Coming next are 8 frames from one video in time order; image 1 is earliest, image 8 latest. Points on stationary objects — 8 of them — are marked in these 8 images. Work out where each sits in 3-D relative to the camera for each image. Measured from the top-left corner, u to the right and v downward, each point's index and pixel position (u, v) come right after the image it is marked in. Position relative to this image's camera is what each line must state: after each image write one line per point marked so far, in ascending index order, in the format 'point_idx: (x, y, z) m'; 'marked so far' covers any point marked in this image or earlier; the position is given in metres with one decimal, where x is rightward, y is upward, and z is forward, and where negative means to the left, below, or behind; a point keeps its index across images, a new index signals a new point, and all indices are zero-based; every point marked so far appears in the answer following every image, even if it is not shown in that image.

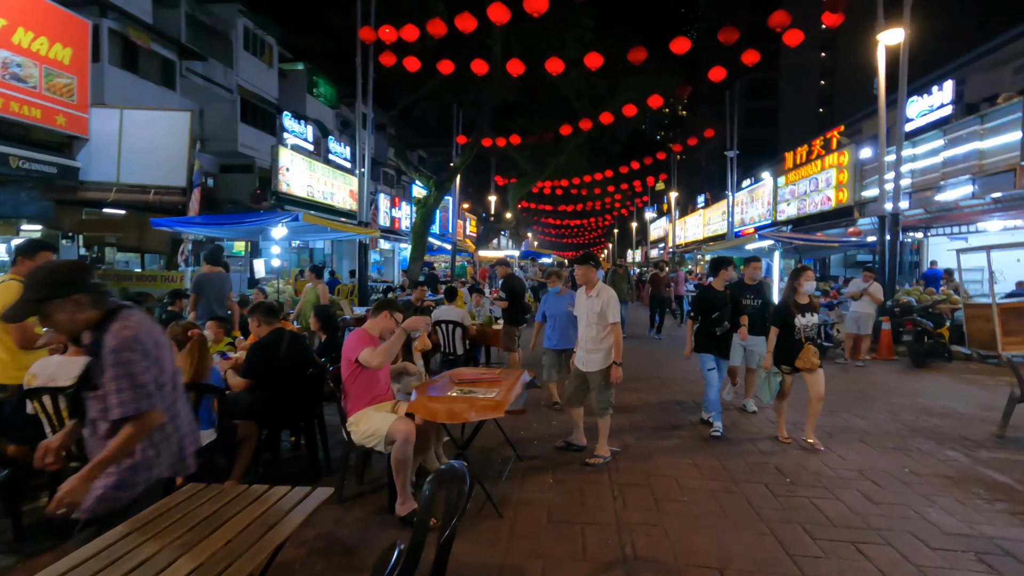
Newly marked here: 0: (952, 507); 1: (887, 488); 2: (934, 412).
0: (+3.3, -1.6, +4.0) m
1: (+3.0, -1.6, +4.3) m
2: (+5.4, -1.6, +6.8) m
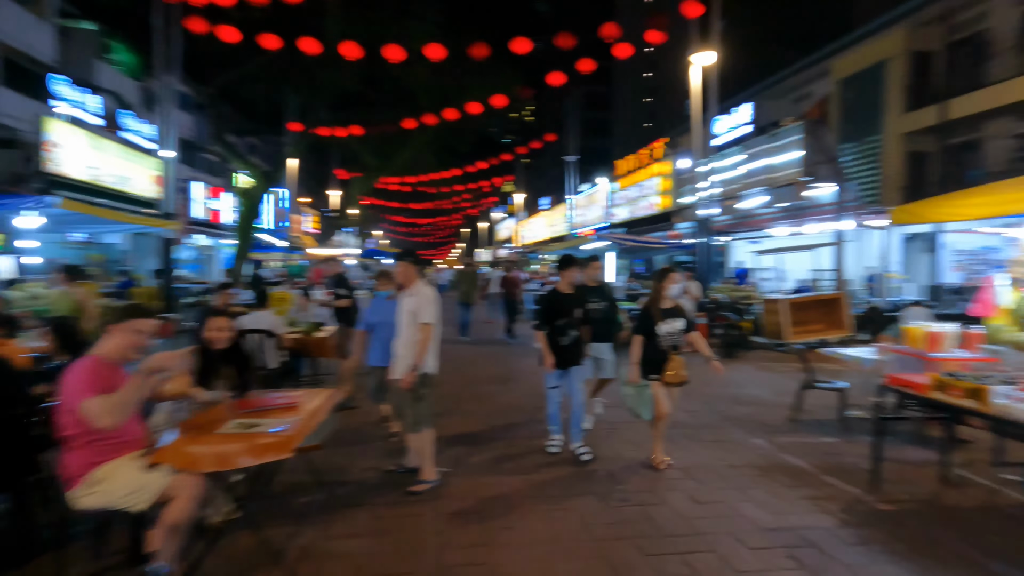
0: (+2.0, -1.6, +4.2) m
1: (+1.6, -1.6, +4.4) m
2: (+3.2, -1.6, +7.5) m
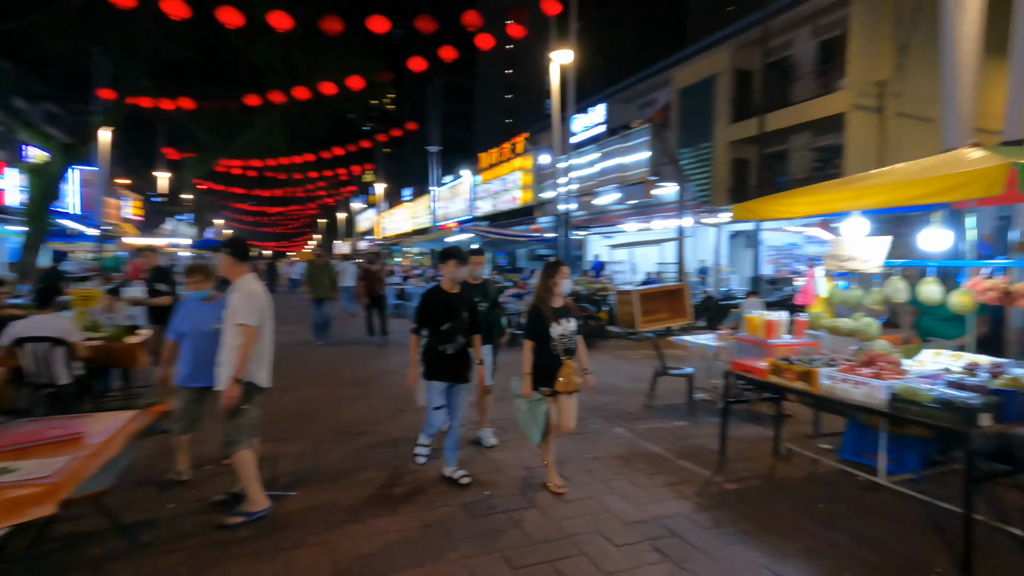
0: (+0.9, -1.6, +4.2) m
1: (+0.5, -1.6, +4.3) m
2: (+1.3, -1.4, +7.7) m
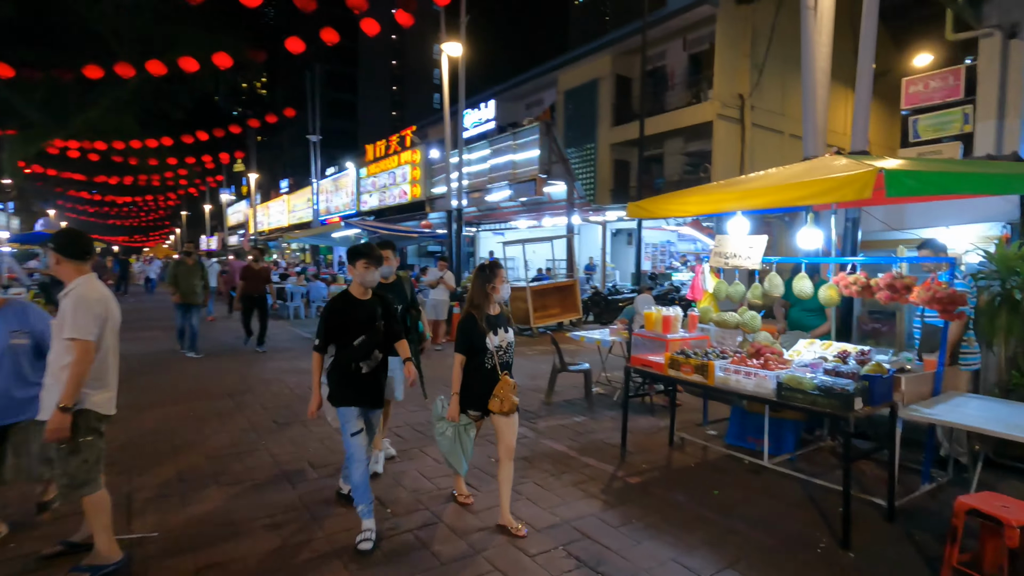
0: (+0.2, -1.6, +4.1) m
1: (-0.2, -1.6, +4.2) m
2: (-0.2, -1.4, +7.6) m
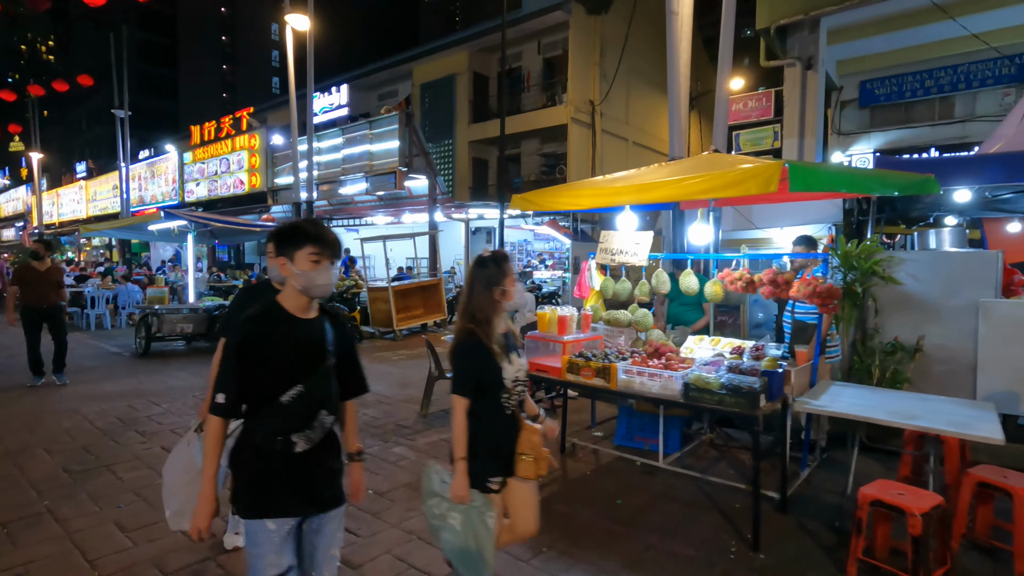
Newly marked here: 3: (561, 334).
0: (-0.6, -1.6, +3.5) m
1: (-1.0, -1.6, +3.4) m
2: (-1.8, -1.4, +6.8) m
3: (+0.4, -0.4, +4.4) m
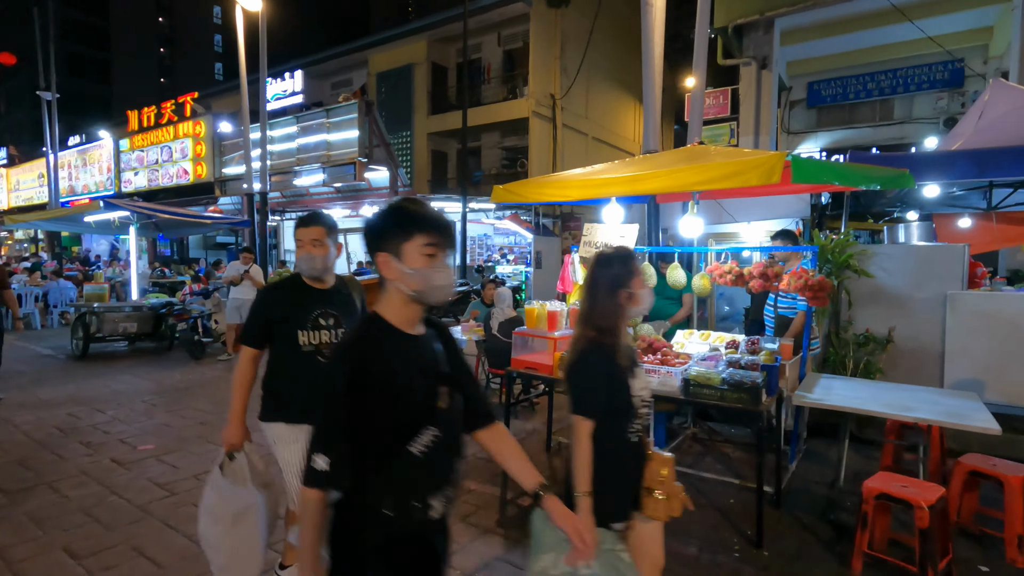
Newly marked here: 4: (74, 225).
0: (-0.6, -1.5, +3.3) m
1: (-1.0, -1.5, +3.2) m
2: (-2.1, -1.4, +6.4) m
3: (+0.3, -0.3, +4.3) m
4: (-10.9, +1.6, +13.3) m
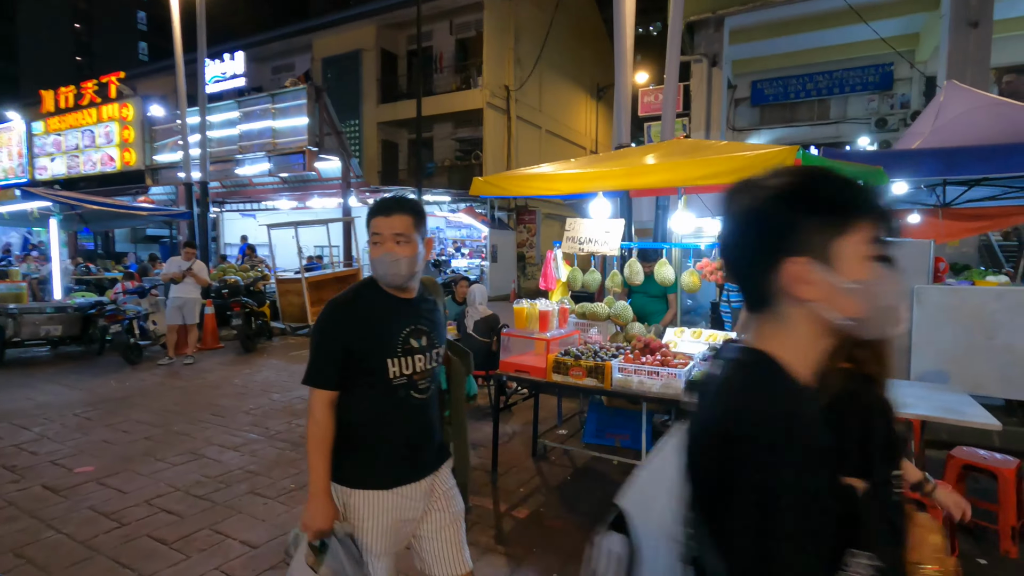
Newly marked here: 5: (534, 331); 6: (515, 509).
0: (-0.6, -1.6, +3.0) m
1: (-0.9, -1.5, +2.9) m
2: (-2.4, -1.3, +6.0) m
3: (+0.2, -0.3, +4.1) m
4: (-11.9, +1.6, +12.0) m
5: (+0.1, -0.3, +4.1) m
6: (0.0, -1.5, +3.7) m
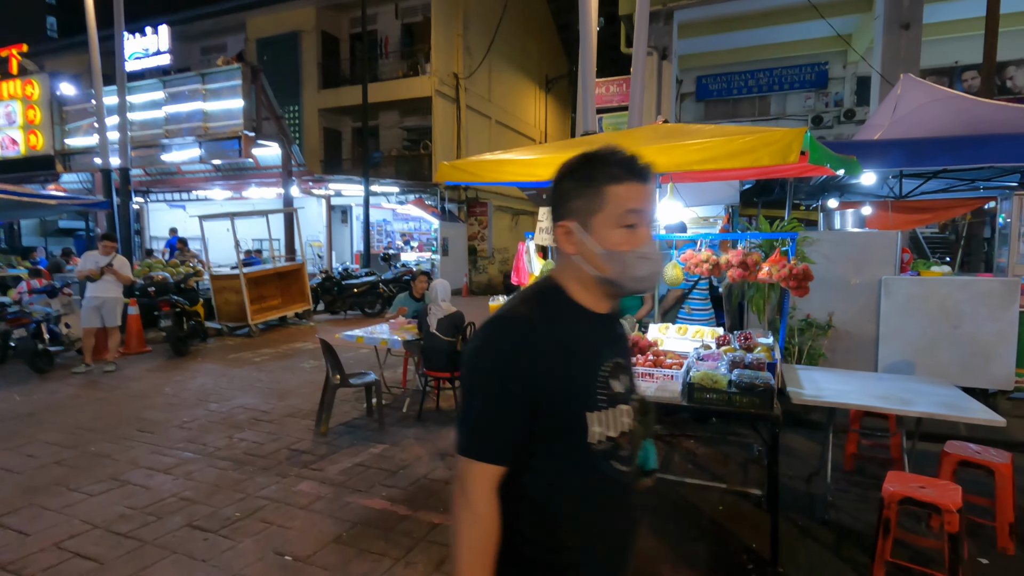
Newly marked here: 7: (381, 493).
0: (-0.6, -1.5, +2.6) m
1: (-1.0, -1.5, +2.4) m
2: (-2.7, -1.3, +5.4) m
3: (0.0, -0.3, +3.7) m
4: (-12.8, +1.6, +10.3) m
5: (-0.1, -0.3, +3.7) m
6: (-0.1, -1.5, +3.4) m
7: (-0.9, -1.5, +3.8) m
